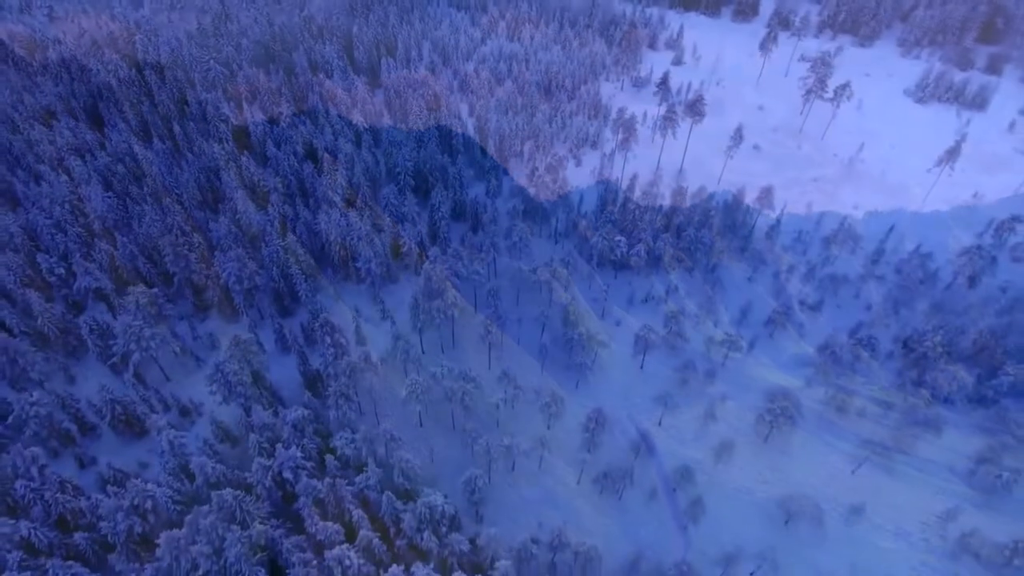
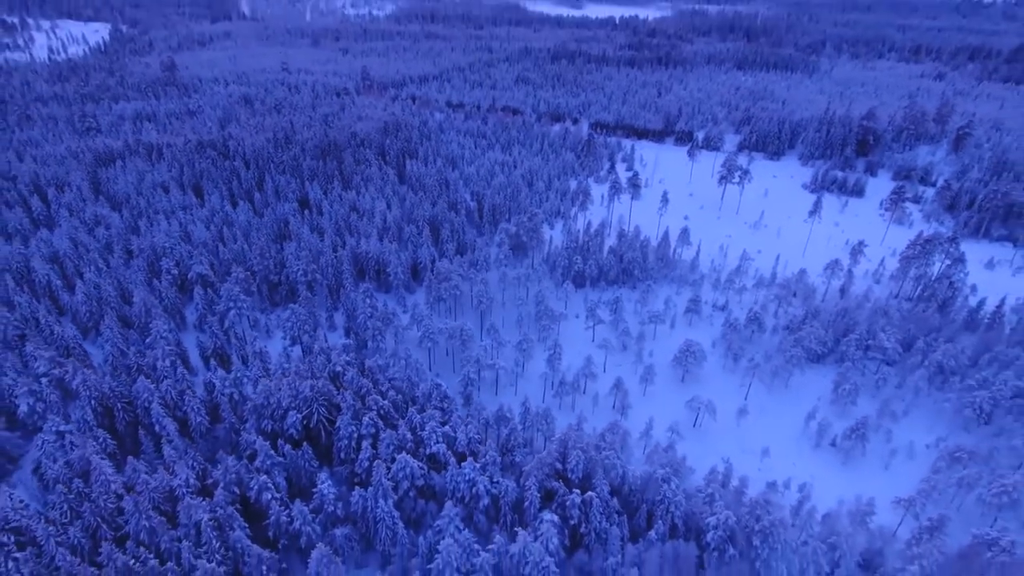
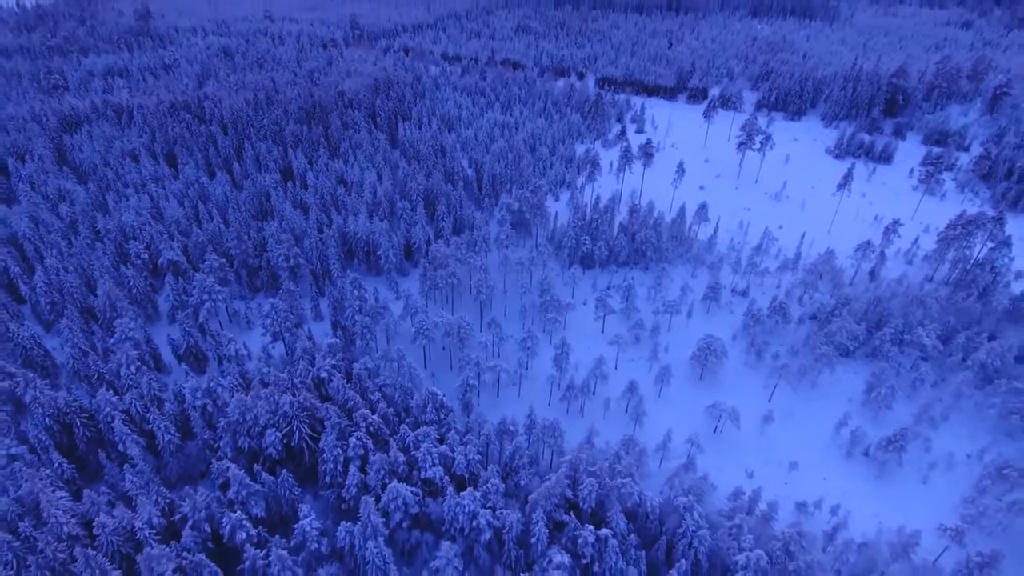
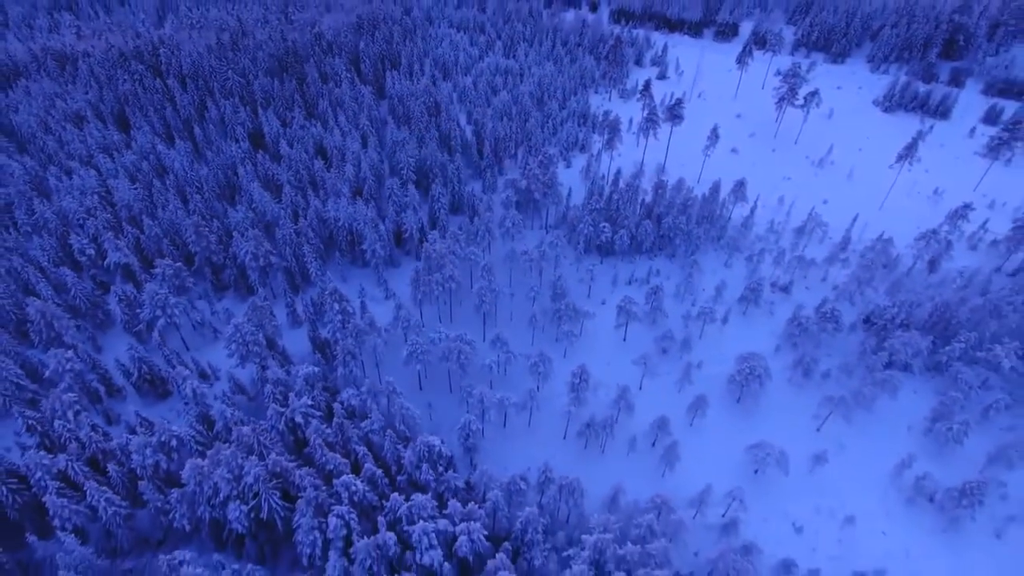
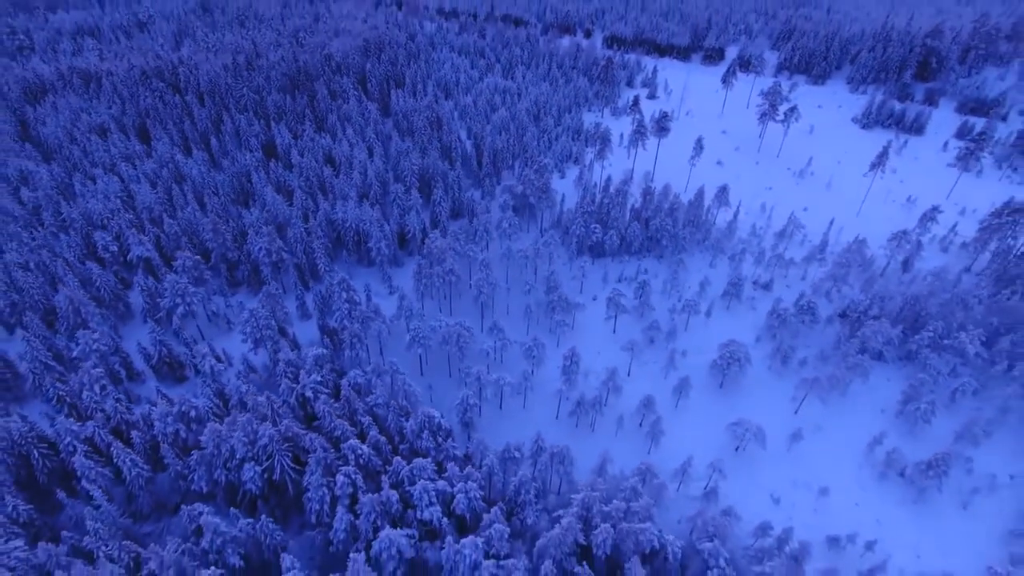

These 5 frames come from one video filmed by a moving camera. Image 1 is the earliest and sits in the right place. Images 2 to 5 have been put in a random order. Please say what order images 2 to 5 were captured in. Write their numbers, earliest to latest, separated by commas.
4, 5, 3, 2
